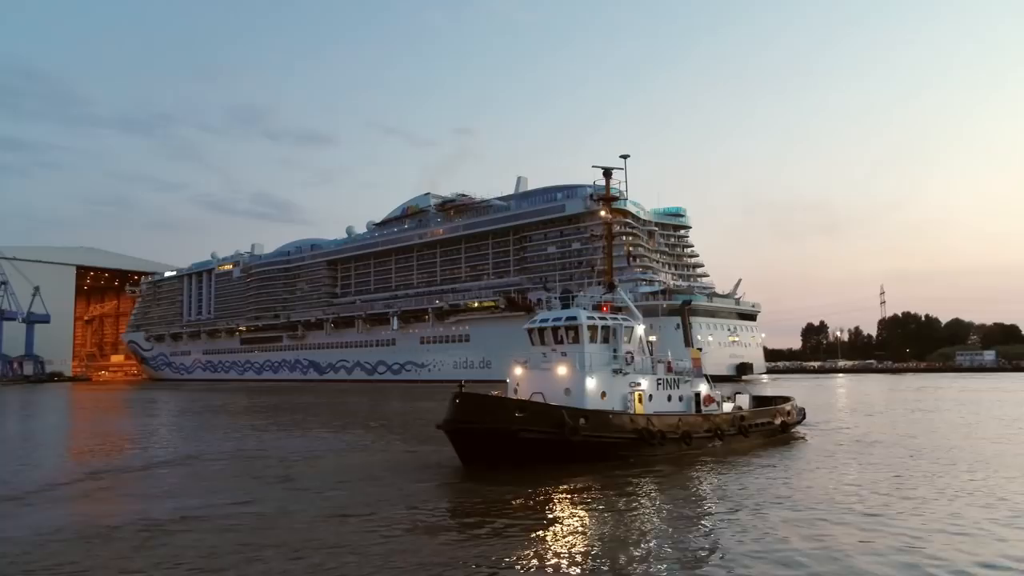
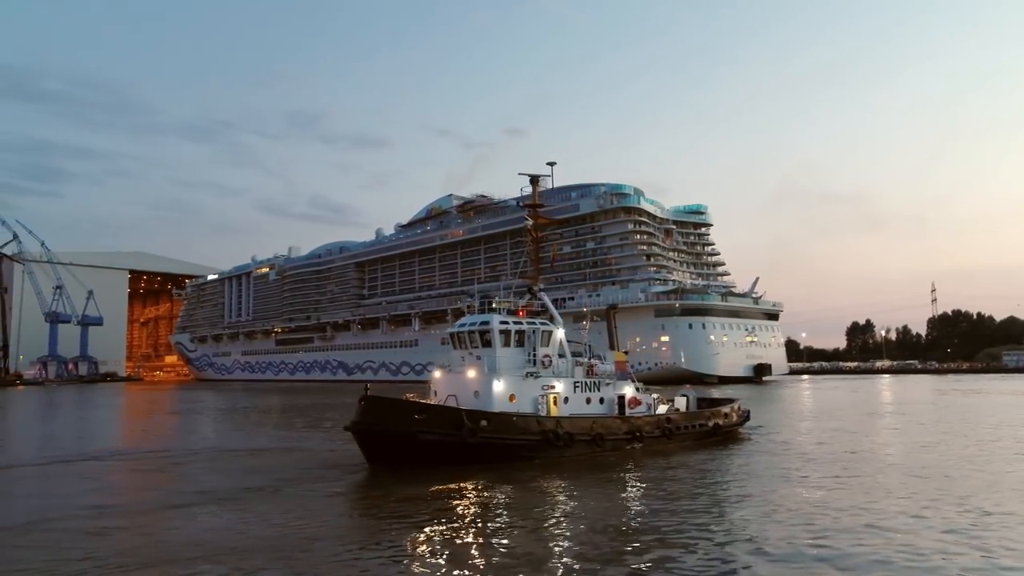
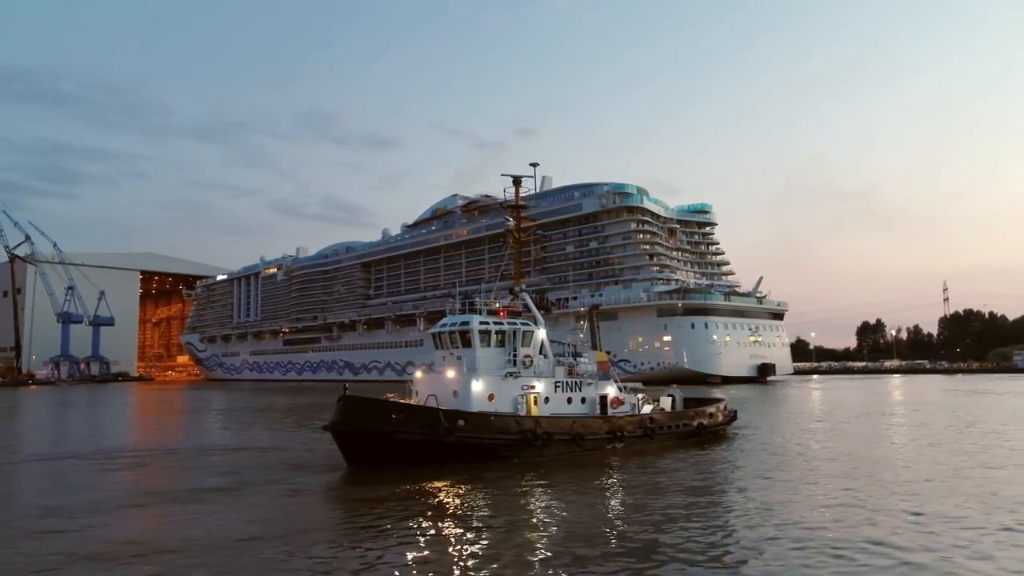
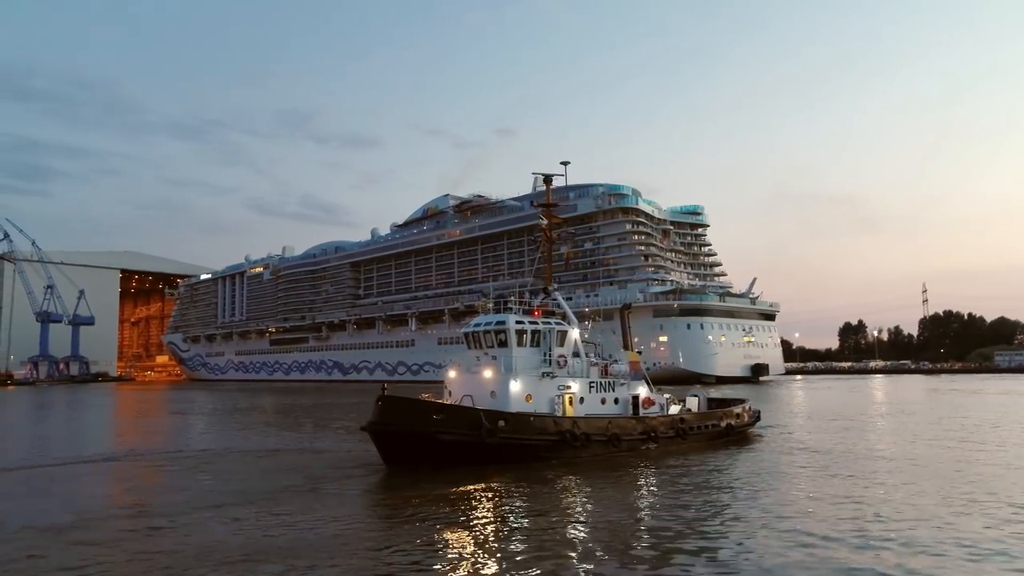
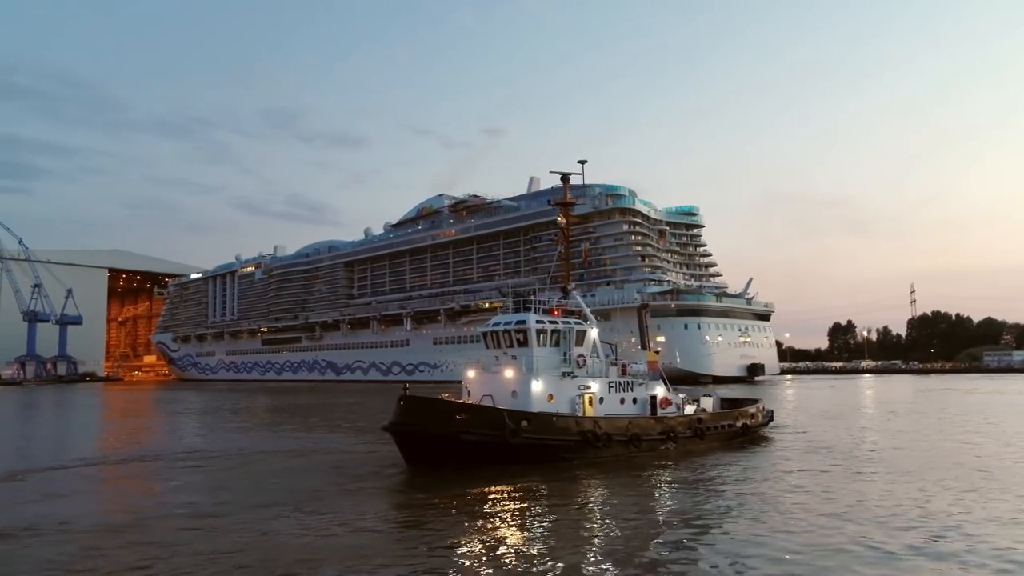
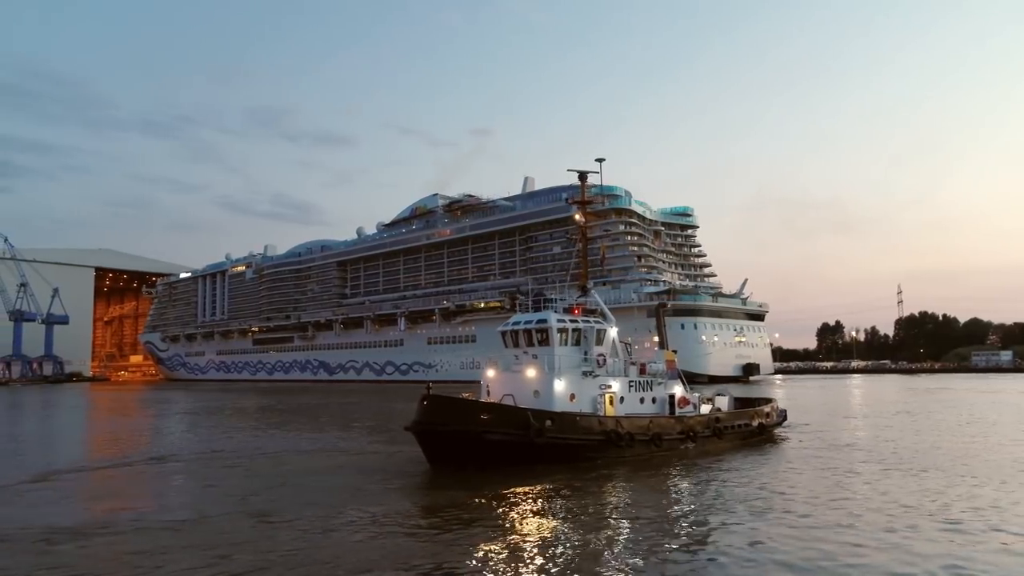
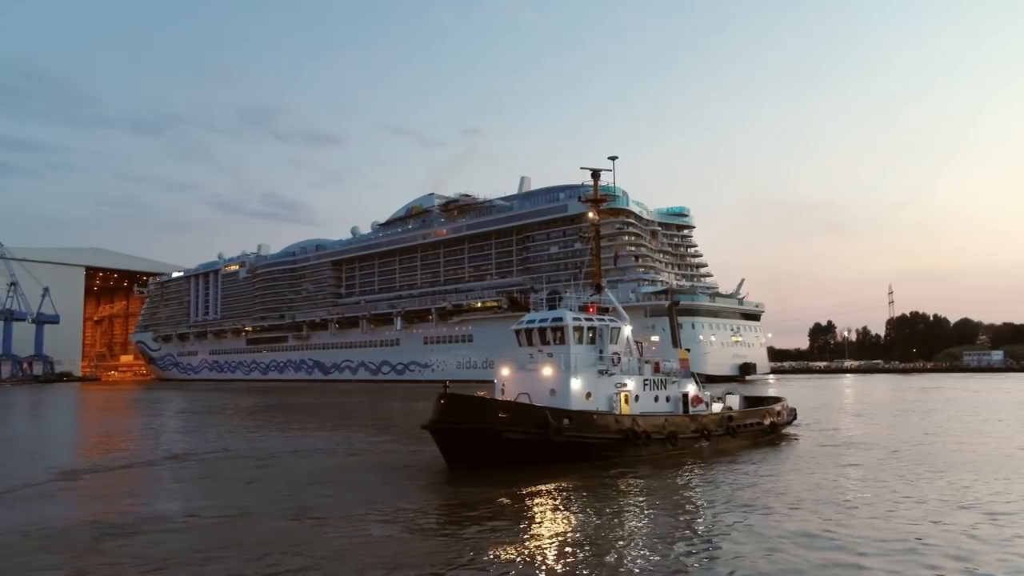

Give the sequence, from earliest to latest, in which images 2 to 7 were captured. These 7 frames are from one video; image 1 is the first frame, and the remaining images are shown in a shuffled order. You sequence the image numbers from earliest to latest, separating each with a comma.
7, 6, 5, 4, 2, 3
